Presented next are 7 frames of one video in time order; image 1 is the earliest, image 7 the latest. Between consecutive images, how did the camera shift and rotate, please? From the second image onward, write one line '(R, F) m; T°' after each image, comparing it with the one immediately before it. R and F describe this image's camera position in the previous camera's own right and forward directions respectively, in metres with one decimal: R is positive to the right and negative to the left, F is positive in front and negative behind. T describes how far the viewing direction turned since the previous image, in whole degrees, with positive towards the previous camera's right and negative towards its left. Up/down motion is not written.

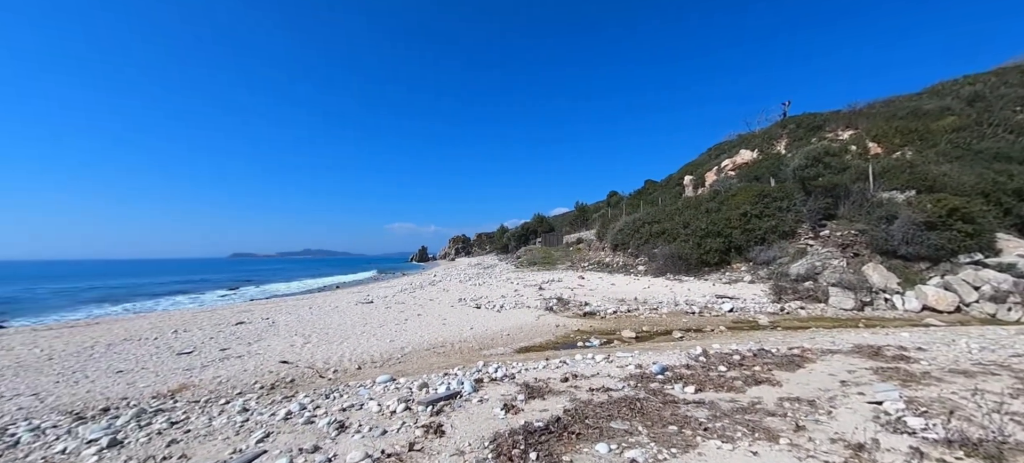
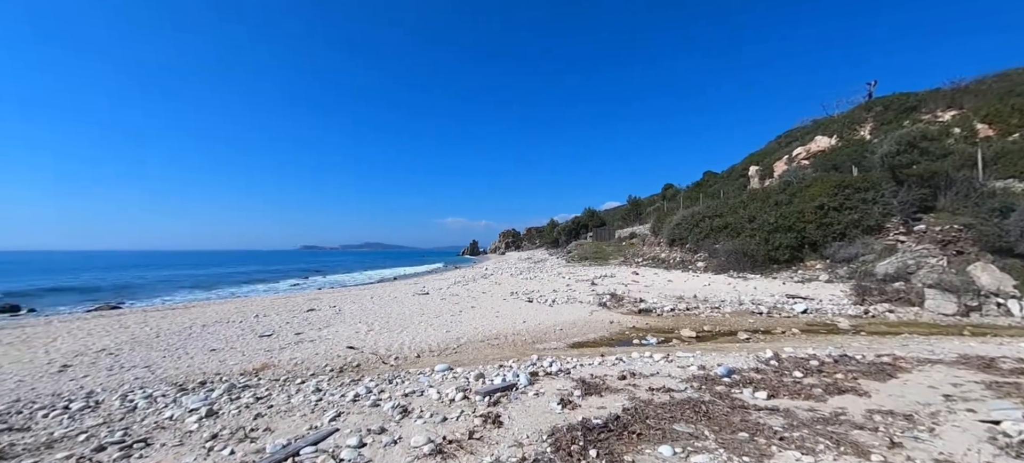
(-0.1, +0.1) m; -7°
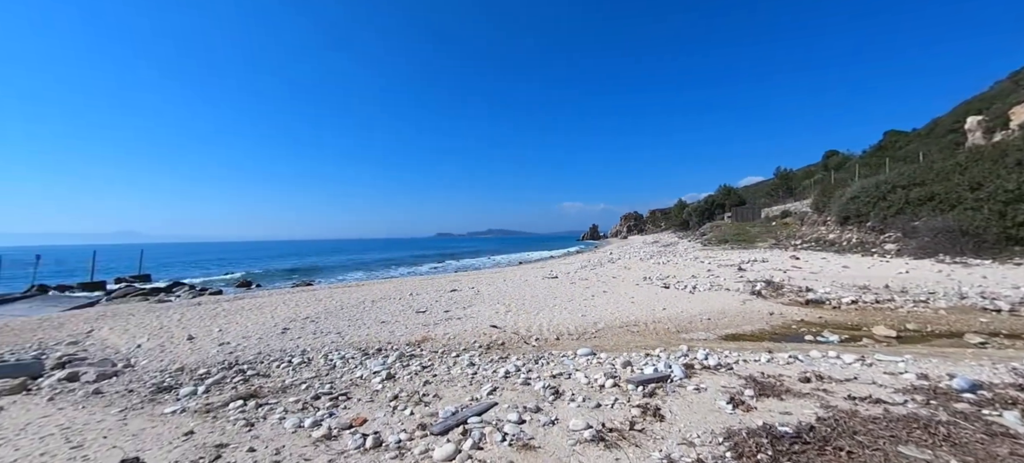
(-0.4, +0.1) m; -17°
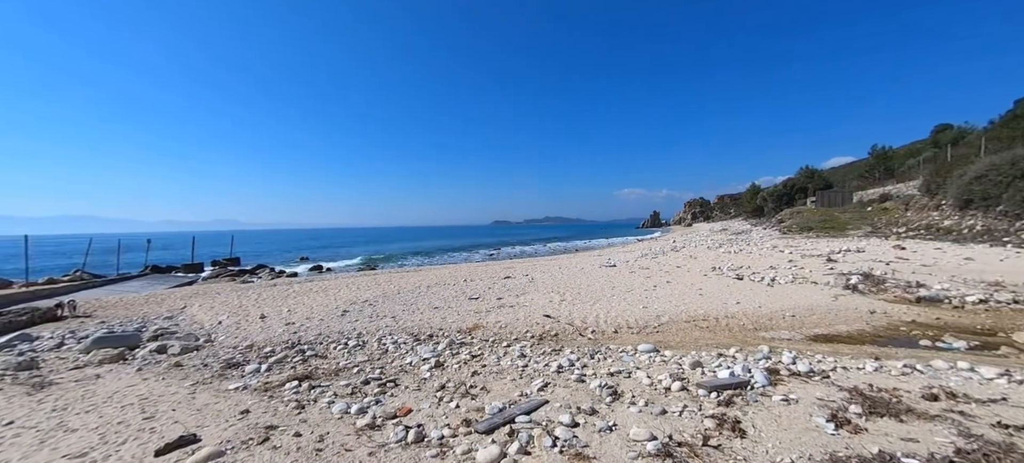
(0.0, +0.4) m; -8°
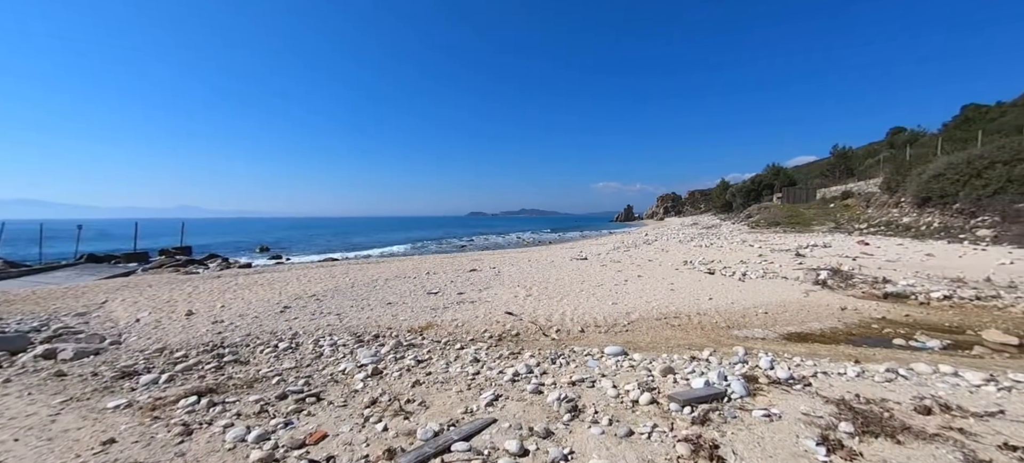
(+0.3, +0.7) m; +4°
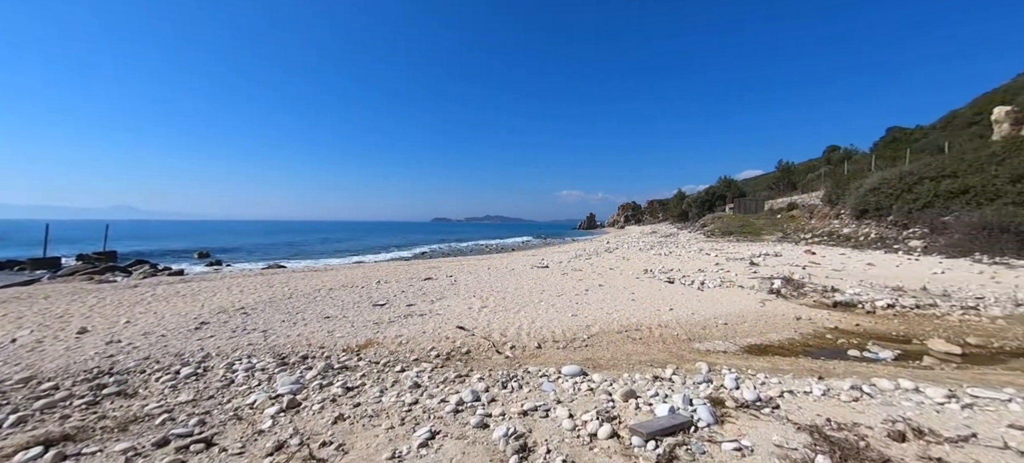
(+0.2, +0.5) m; +5°
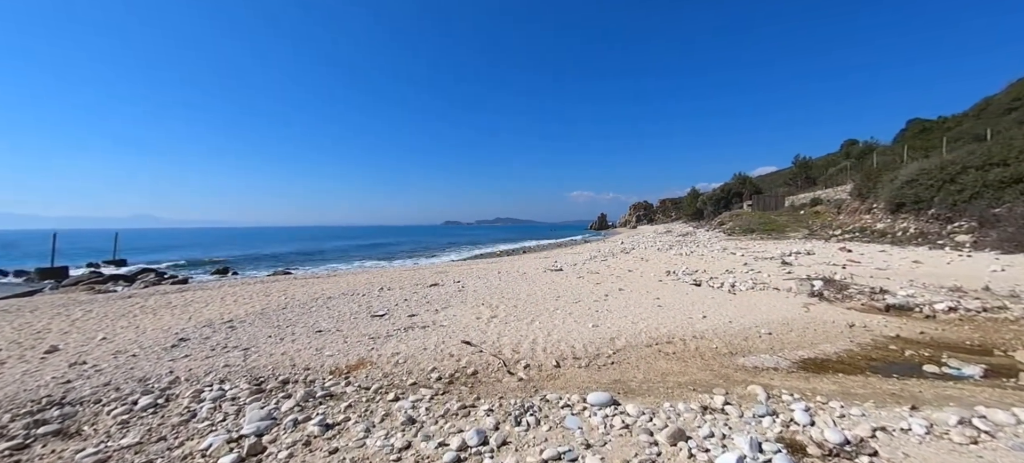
(0.0, +0.8) m; -1°
